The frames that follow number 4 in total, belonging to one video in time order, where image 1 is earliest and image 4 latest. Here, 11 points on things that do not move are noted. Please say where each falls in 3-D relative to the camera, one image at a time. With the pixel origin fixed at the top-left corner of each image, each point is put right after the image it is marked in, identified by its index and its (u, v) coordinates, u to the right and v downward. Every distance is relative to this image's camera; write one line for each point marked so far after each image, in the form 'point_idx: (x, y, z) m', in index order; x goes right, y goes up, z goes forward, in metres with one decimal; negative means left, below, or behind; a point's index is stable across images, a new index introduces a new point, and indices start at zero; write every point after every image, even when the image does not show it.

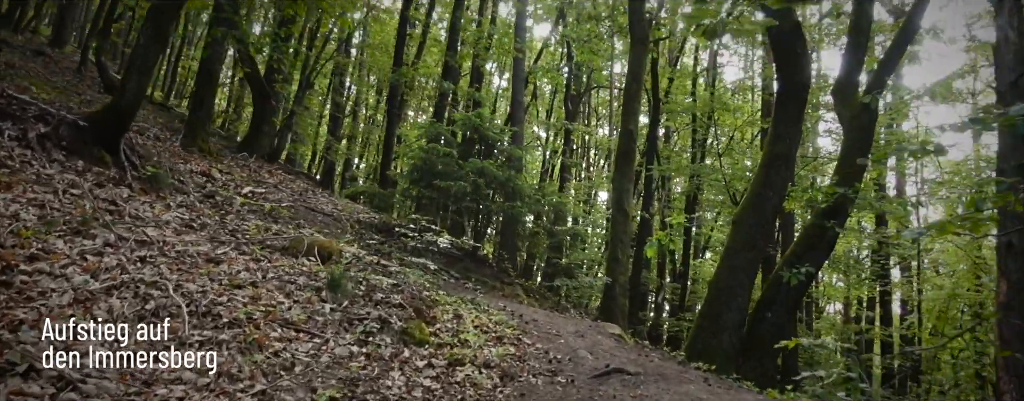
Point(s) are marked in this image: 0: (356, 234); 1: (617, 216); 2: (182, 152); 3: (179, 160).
0: (-2.3, -0.5, +12.3) m
1: (+1.8, -0.3, +14.3) m
2: (-5.2, +0.8, +13.6) m
3: (-4.9, +0.6, +12.6) m
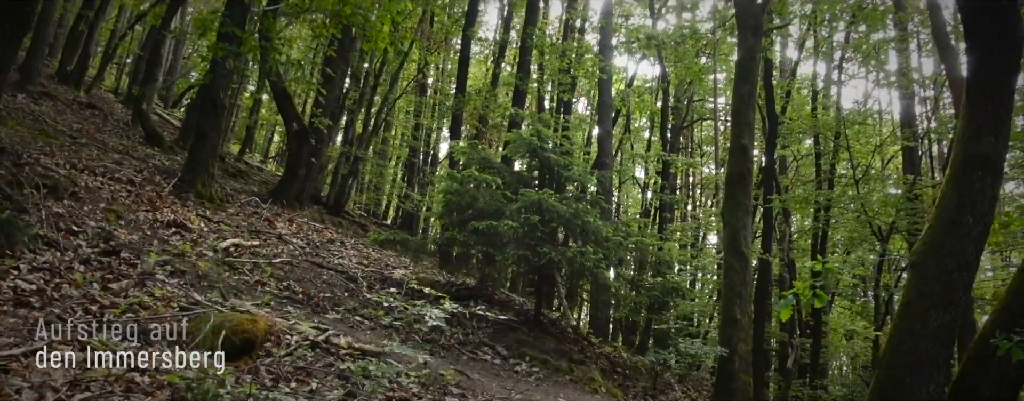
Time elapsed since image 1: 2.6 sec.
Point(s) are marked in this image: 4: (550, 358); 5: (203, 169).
0: (-1.6, -1.1, +9.0) m
1: (+2.7, -0.7, +10.5) m
2: (-4.4, 0.0, +10.7) m
3: (-4.2, -0.1, +9.7) m
4: (+0.4, -1.6, +8.7) m
5: (-4.4, +0.4, +12.2) m
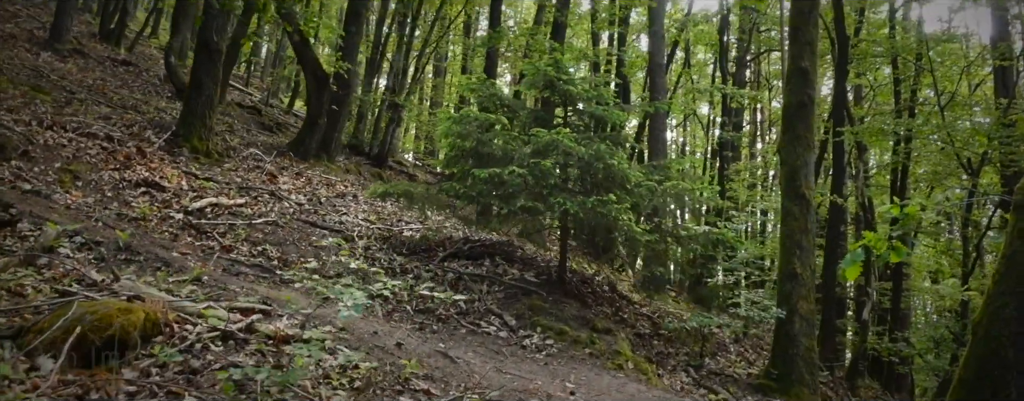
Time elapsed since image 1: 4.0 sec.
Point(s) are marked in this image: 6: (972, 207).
0: (-1.4, -0.6, +7.8) m
1: (+2.9, -0.1, +8.9) m
2: (-4.1, +0.5, +9.7) m
3: (-4.0, +0.3, +8.6) m
4: (+0.5, -1.1, +7.4) m
5: (-4.1, +1.0, +11.1) m
6: (+7.7, -0.1, +14.2) m
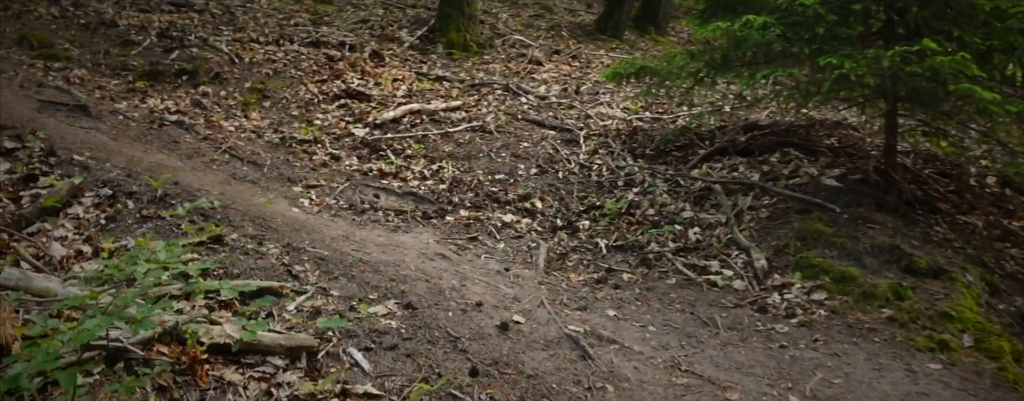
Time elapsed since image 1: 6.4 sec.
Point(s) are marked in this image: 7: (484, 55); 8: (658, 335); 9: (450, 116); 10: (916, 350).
0: (+0.3, +0.1, +5.7) m
1: (+4.6, +1.0, +4.5) m
2: (-1.3, +1.4, +8.6) m
3: (-1.7, +1.1, +7.6) m
4: (+1.9, -0.4, +4.5) m
5: (-0.6, +2.2, +9.7) m
6: (+11.3, +2.0, +6.8) m
7: (-0.3, +1.6, +9.5) m
8: (+0.7, -0.6, +3.9) m
9: (-0.5, +0.7, +7.0) m
10: (+1.9, -0.7, +3.9) m
